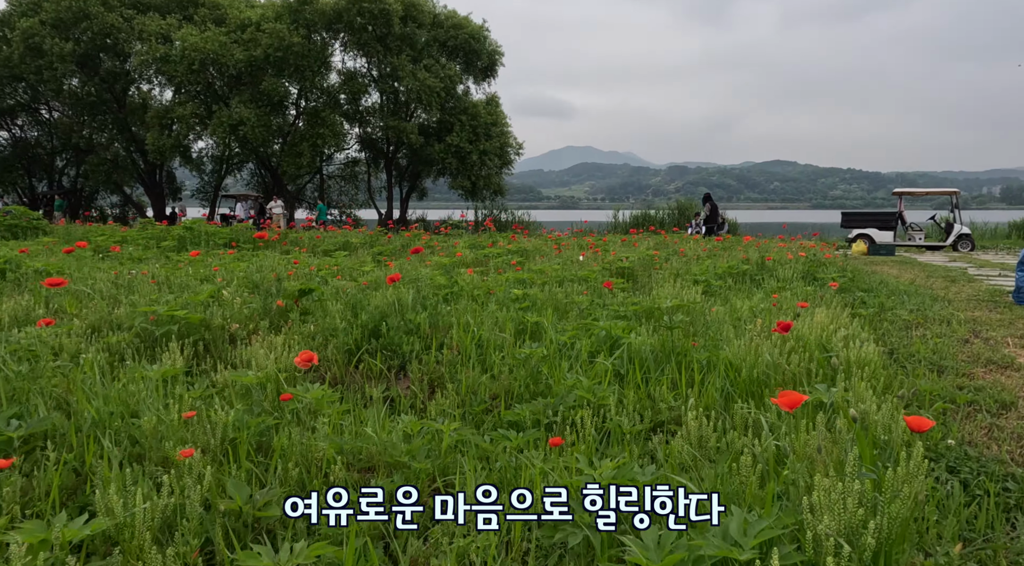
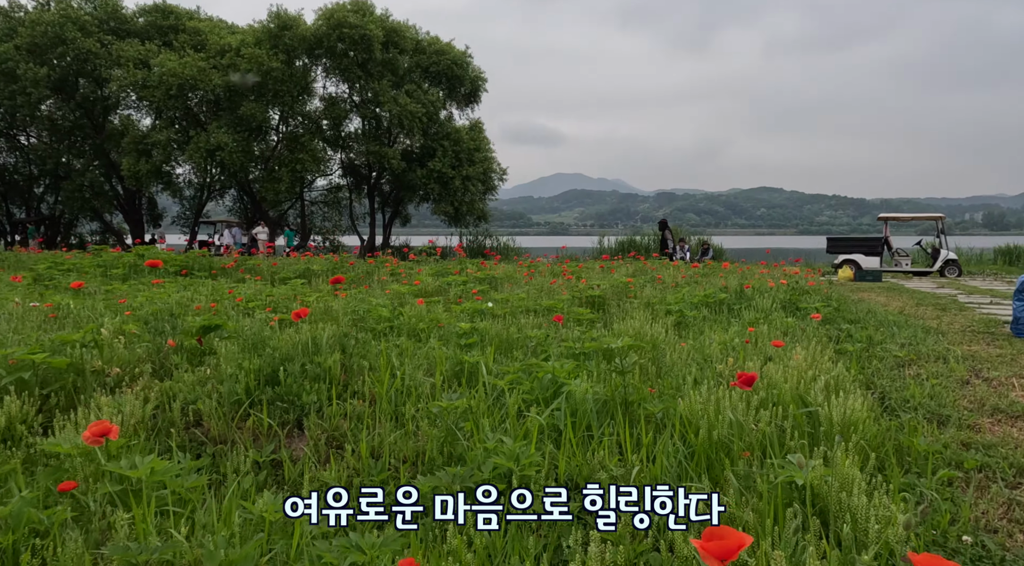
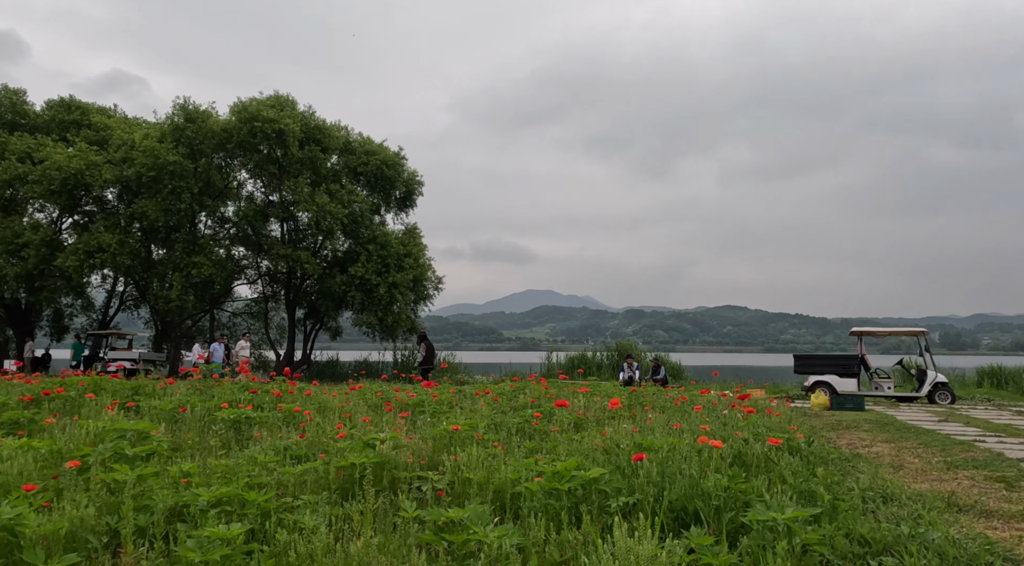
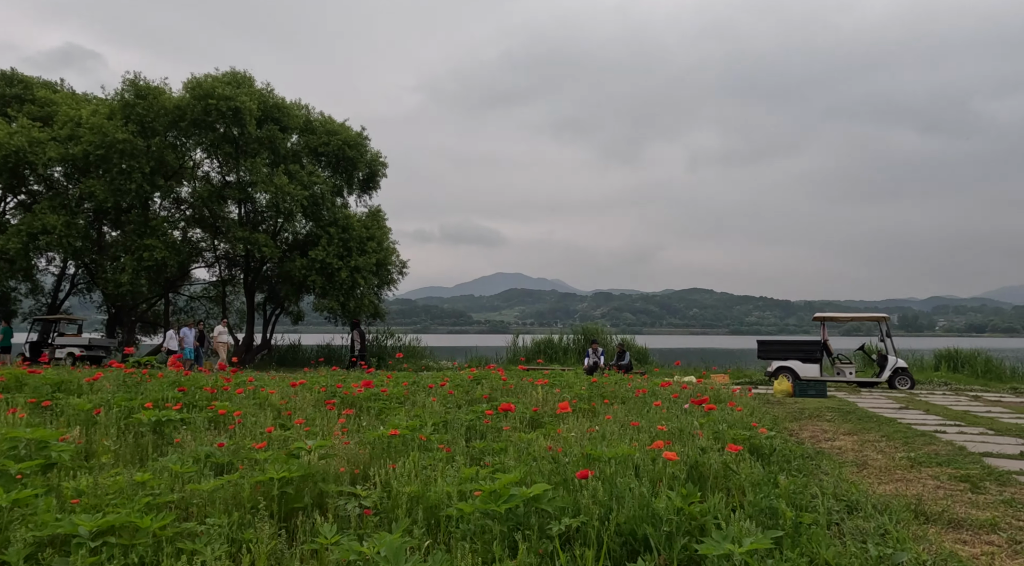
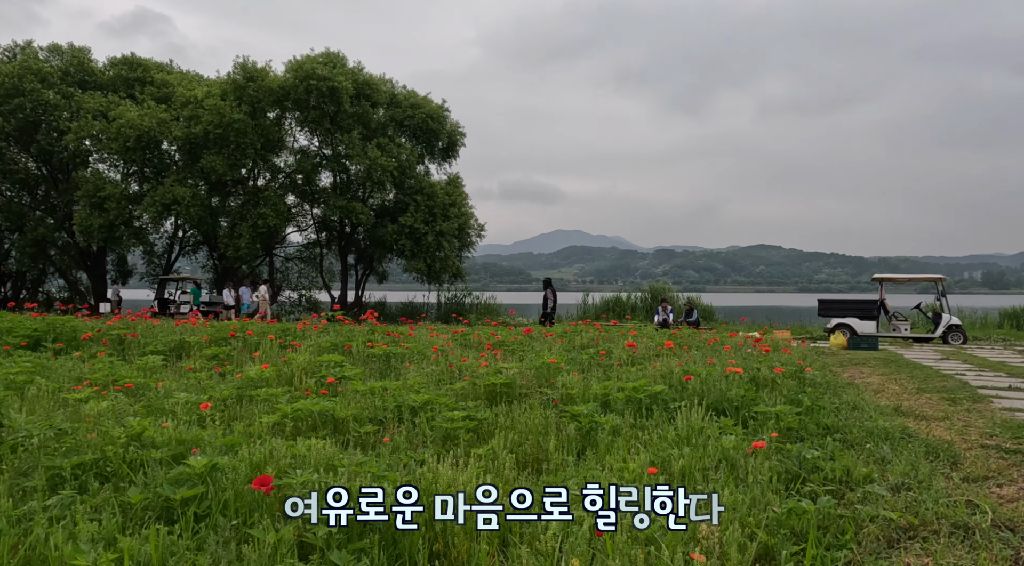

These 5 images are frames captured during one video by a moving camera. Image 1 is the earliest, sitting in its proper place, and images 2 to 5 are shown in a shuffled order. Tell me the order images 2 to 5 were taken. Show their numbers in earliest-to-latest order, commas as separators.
2, 5, 3, 4
